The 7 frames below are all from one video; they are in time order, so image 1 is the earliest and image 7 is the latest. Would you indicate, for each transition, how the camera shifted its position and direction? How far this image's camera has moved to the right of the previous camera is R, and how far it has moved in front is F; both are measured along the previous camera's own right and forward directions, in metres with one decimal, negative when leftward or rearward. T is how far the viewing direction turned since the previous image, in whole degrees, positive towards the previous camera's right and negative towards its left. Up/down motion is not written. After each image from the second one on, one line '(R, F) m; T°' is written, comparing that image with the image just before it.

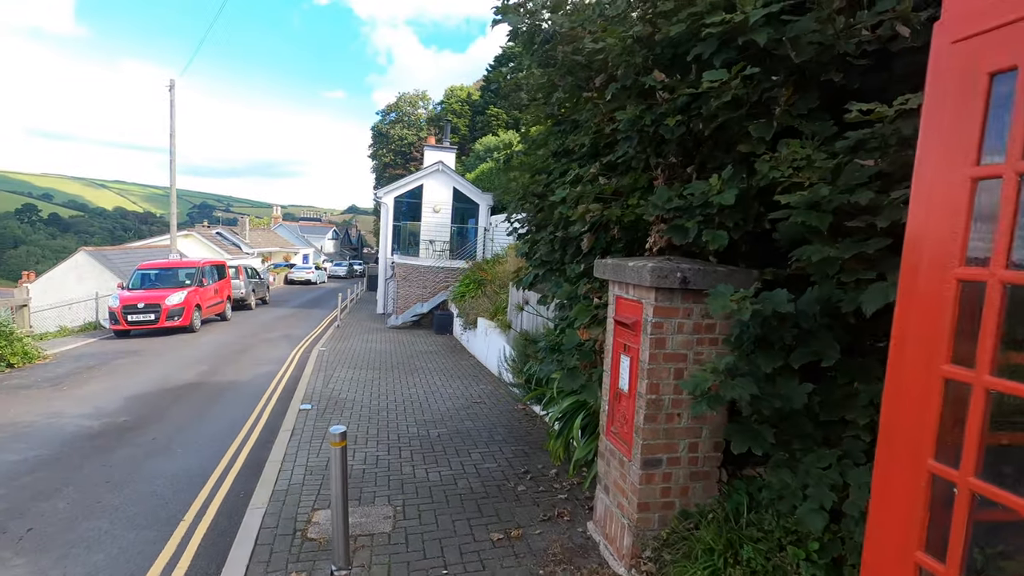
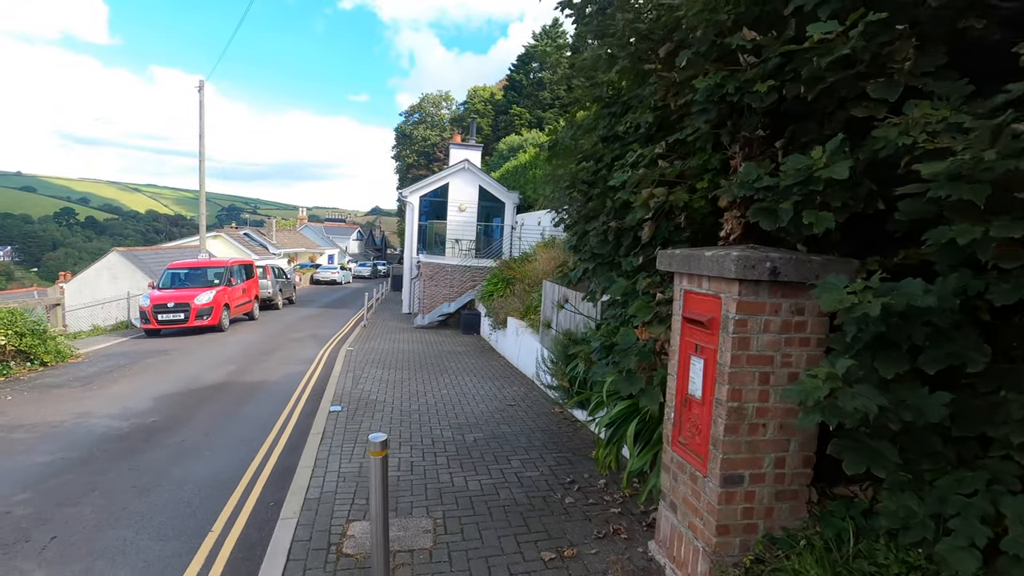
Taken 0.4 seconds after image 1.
(-0.2, +0.3) m; -2°
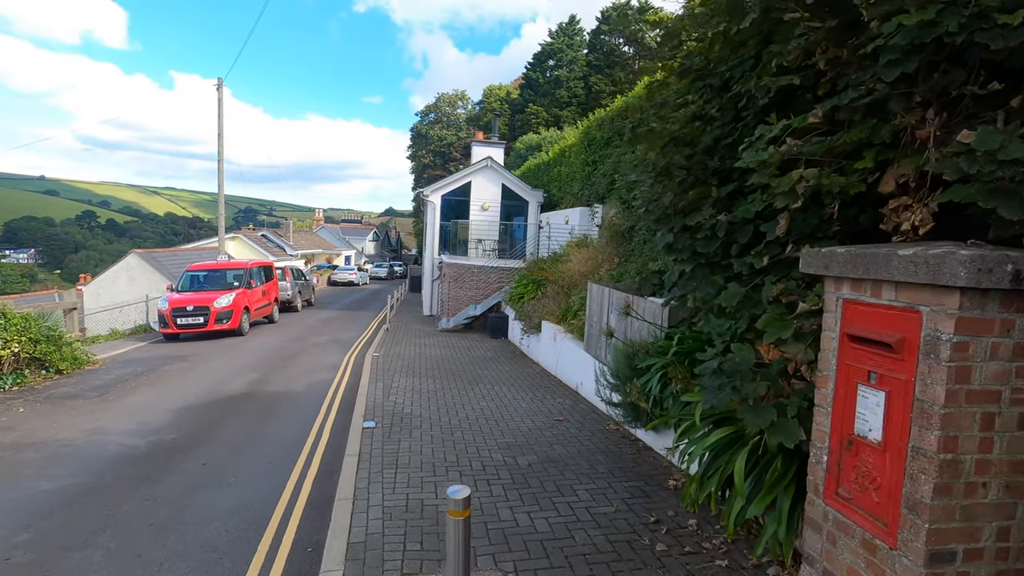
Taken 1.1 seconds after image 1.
(-0.5, +0.7) m; -1°
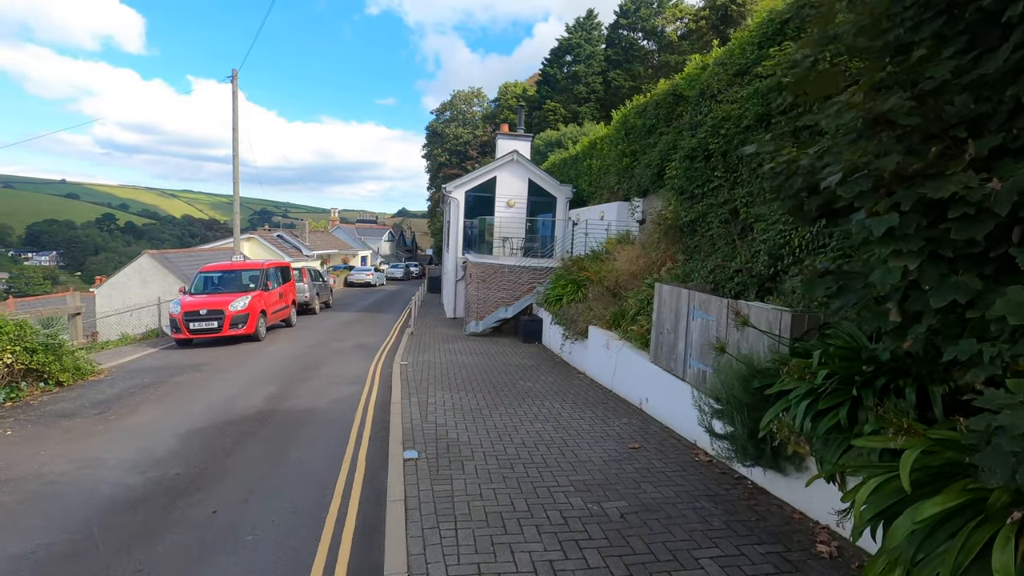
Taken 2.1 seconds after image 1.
(-0.6, +1.1) m; -1°
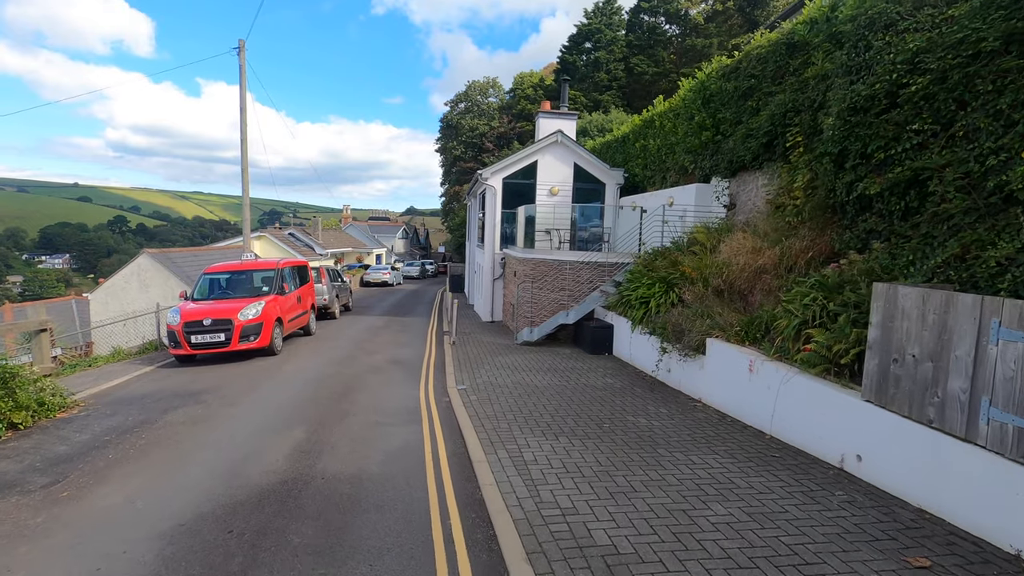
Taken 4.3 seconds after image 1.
(-1.2, +2.4) m; -1°
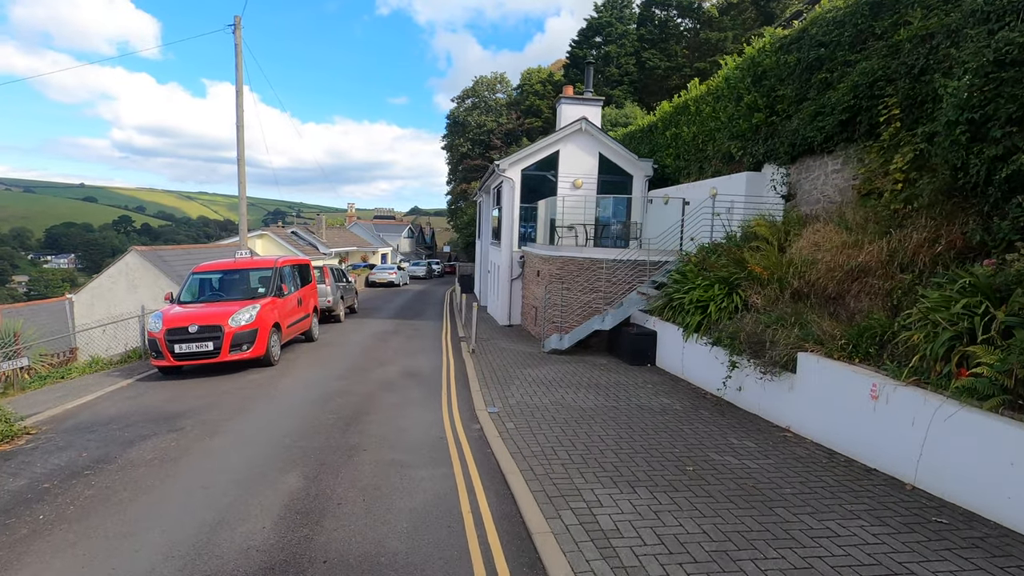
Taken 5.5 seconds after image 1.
(-0.5, +1.5) m; 0°
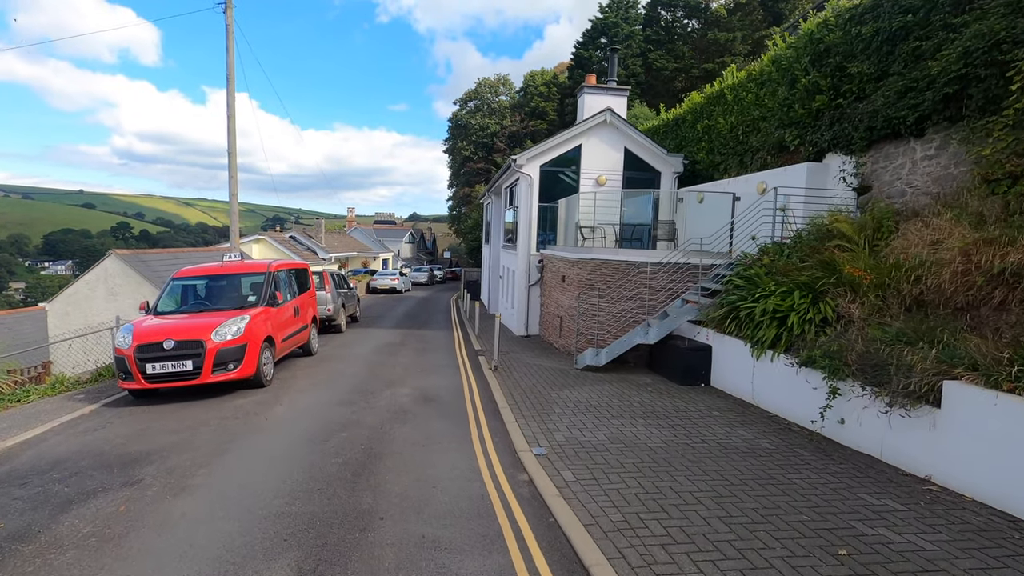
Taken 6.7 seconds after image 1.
(-0.5, +1.5) m; 0°
